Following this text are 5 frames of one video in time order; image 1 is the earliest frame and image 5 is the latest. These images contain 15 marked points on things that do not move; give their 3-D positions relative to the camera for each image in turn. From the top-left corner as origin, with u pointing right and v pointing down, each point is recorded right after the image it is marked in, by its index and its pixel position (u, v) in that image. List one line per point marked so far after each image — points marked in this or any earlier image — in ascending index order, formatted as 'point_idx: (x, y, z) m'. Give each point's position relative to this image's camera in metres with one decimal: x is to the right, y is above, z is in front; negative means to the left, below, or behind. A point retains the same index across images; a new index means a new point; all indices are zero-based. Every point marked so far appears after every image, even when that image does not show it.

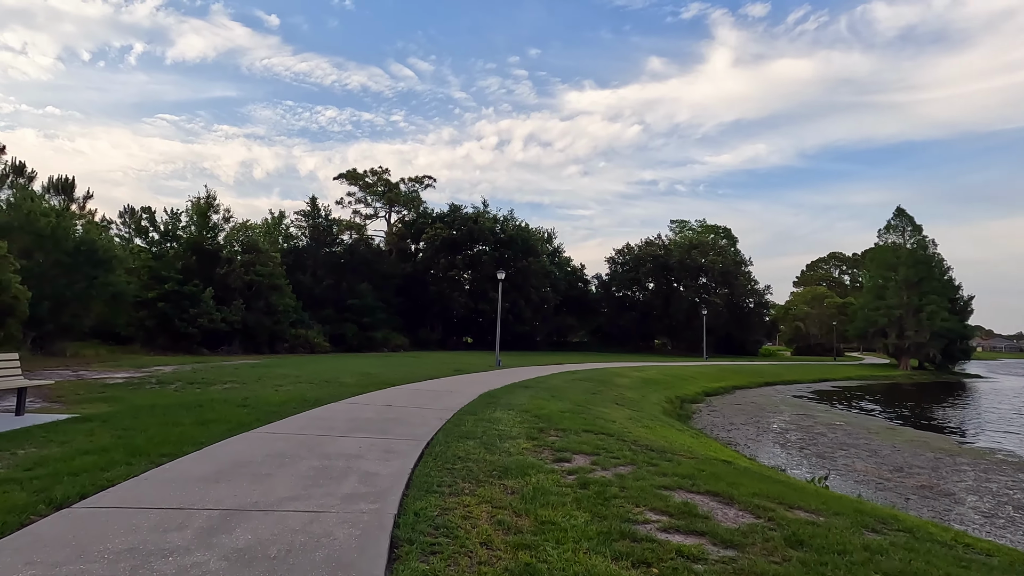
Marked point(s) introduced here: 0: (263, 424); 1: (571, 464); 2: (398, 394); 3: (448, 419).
0: (-3.6, -2.0, +7.8) m
1: (+0.7, -2.0, +6.1) m
2: (-2.4, -2.4, +11.6) m
3: (-1.0, -2.2, +8.9) m
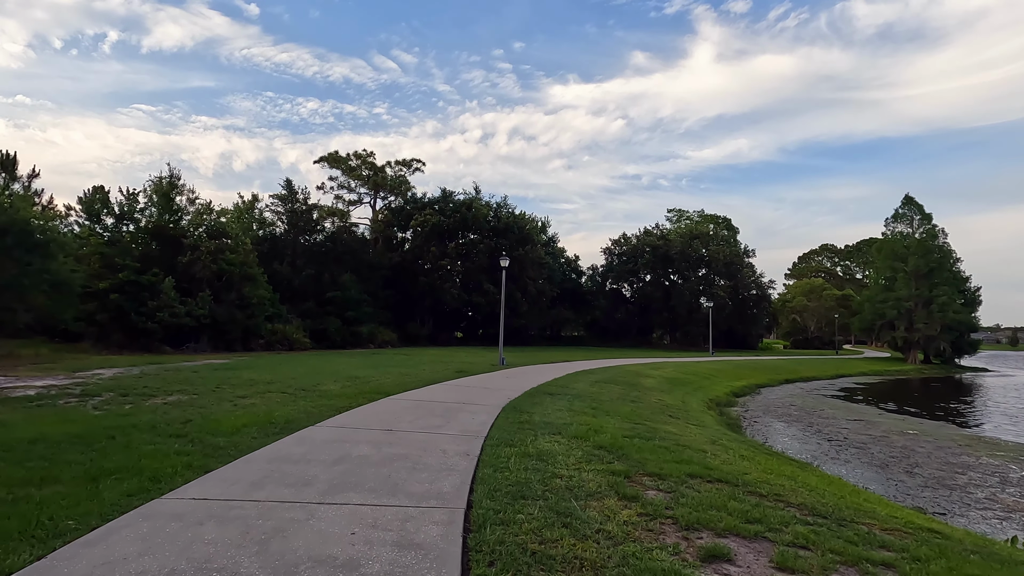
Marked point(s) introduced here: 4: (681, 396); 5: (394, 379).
0: (-2.9, -1.7, +4.9) m
1: (+1.5, -1.8, +3.4) m
2: (-1.8, -2.1, +8.7) m
3: (-0.4, -1.9, +6.1) m
4: (+5.1, -3.3, +16.1) m
5: (-3.1, -2.4, +13.9) m
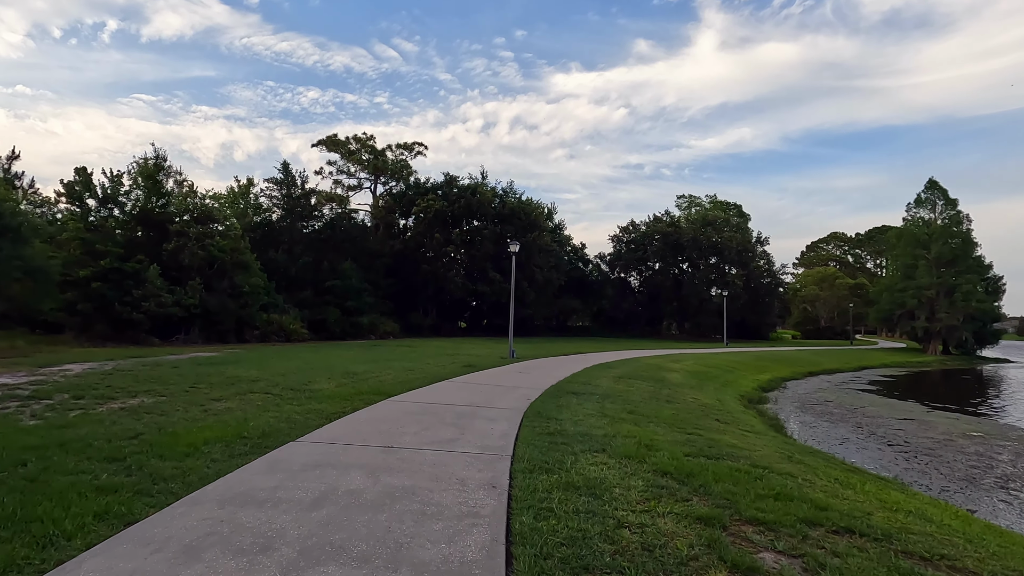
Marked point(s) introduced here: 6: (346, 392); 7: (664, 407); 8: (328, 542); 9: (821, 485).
0: (-2.6, -1.6, +3.4) m
1: (+1.8, -1.6, +1.8) m
2: (-1.5, -1.8, +7.2) m
3: (0.0, -1.7, +4.6) m
4: (+5.5, -2.9, +14.6) m
5: (-2.7, -2.1, +12.3) m
6: (-3.1, -1.9, +9.8) m
7: (+2.9, -2.2, +10.0) m
8: (-1.2, -1.6, +3.4) m
9: (+3.1, -2.0, +5.3) m
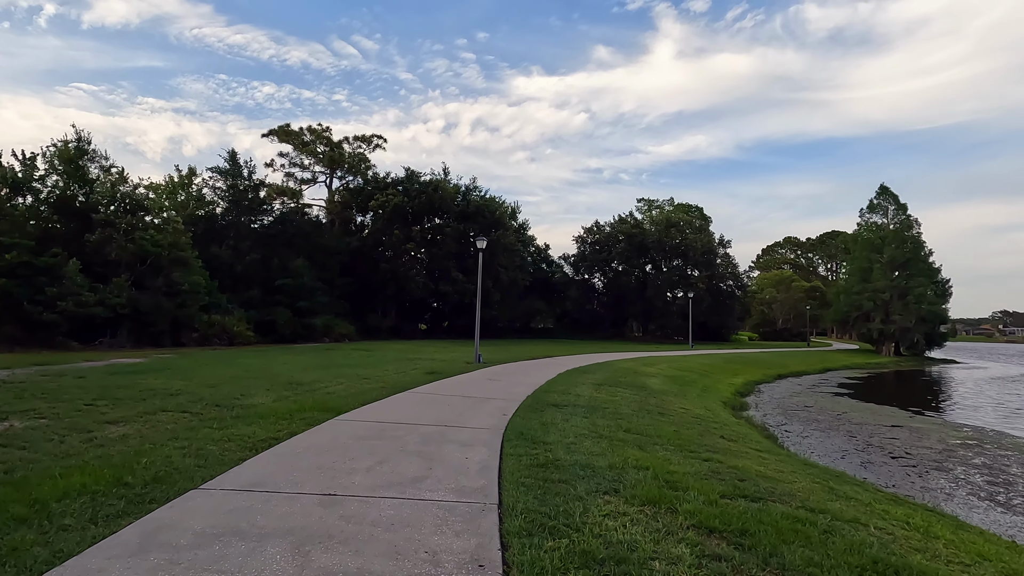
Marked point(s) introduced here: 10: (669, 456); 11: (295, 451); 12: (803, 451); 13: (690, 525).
0: (-2.5, -1.5, +1.7) m
1: (+2.0, -1.6, +0.5) m
2: (-1.7, -1.7, +5.6) m
3: (0.0, -1.6, +3.1) m
4: (+4.8, -2.9, +13.5) m
5: (-3.3, -2.0, +10.7) m
6: (-3.5, -1.8, +8.1) m
7: (+2.4, -2.2, +8.7) m
8: (-1.1, -1.5, +1.8) m
9: (+3.0, -1.9, +4.1) m
10: (+1.8, -1.9, +6.0) m
11: (-2.3, -1.7, +5.5) m
12: (+5.8, -3.3, +10.5) m
13: (+1.3, -1.7, +3.8) m
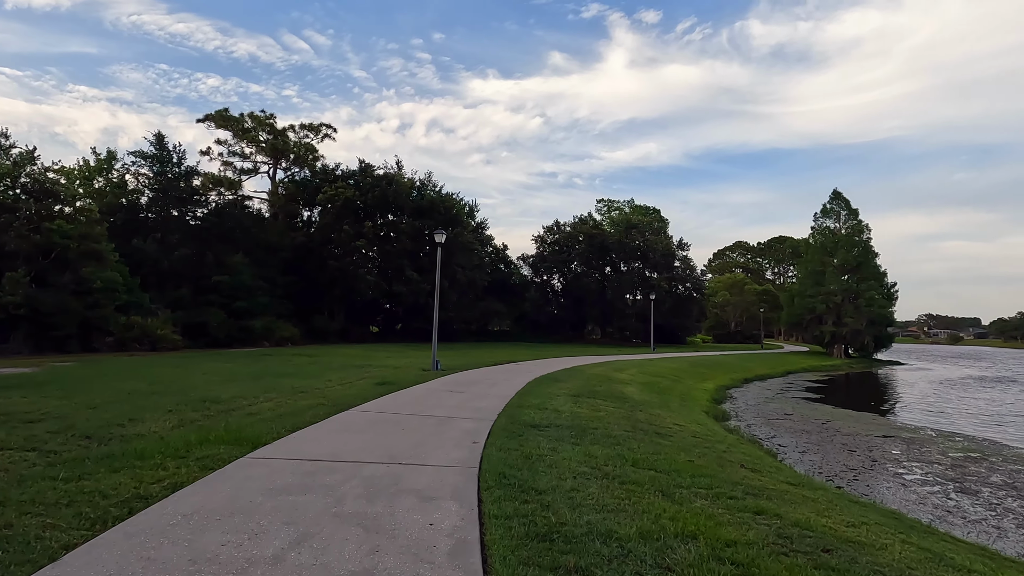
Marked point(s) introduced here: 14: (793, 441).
0: (-2.3, -1.4, -0.2) m
1: (+2.3, -1.5, -1.1) m
2: (-1.8, -1.6, +3.7) m
3: (+0.1, -1.5, +1.4) m
4: (+4.0, -2.9, +12.1) m
5: (-3.8, -1.9, +8.6) m
6: (-3.8, -1.7, +6.0) m
7: (+2.1, -2.1, +7.2) m
8: (-0.9, -1.4, 0.0) m
9: (+3.0, -1.8, +2.6) m
10: (+1.6, -1.8, +4.4) m
11: (-2.3, -1.6, +3.6) m
12: (+5.3, -3.3, +9.3) m
13: (+1.3, -1.6, +2.2) m
14: (+6.5, -3.5, +12.3) m
